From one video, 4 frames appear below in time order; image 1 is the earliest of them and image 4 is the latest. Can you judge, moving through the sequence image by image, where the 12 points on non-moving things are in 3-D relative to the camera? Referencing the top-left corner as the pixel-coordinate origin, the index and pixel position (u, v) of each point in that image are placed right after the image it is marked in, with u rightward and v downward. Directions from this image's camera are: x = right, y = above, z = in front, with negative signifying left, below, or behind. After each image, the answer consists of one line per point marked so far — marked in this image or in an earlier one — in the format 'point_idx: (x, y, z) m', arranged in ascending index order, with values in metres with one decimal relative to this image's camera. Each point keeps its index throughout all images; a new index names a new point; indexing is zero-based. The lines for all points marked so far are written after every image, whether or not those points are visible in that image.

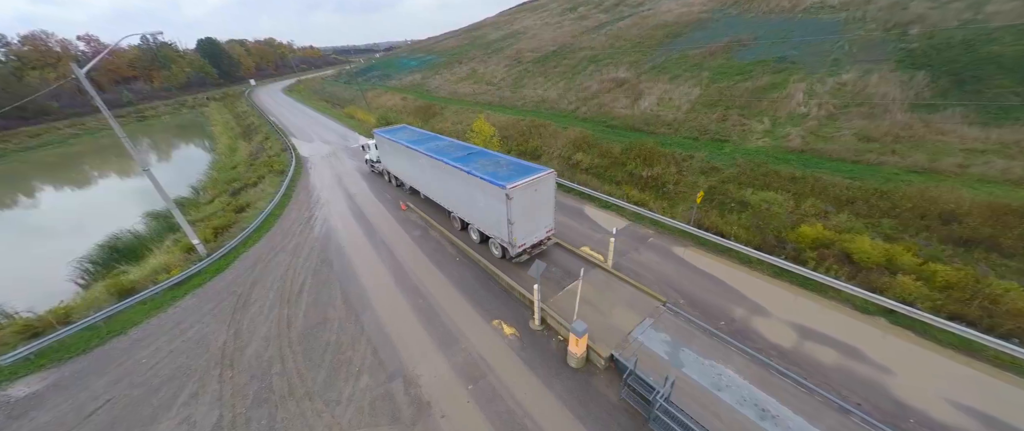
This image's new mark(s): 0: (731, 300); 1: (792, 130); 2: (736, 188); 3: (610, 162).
0: (+6.1, -2.4, +9.1) m
1: (+14.7, +4.4, +17.3) m
2: (+10.1, +1.3, +14.7) m
3: (+5.6, +3.2, +19.2) m
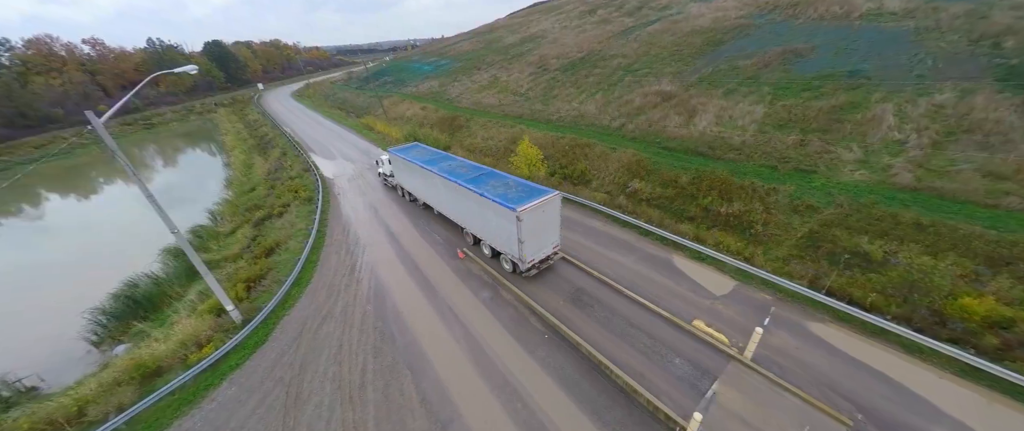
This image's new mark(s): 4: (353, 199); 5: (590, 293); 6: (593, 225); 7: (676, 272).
0: (+9.0, -4.4, +7.1) m
1: (+17.6, +2.5, +15.2) m
2: (+13.0, -0.7, +12.7) m
3: (+8.5, +1.2, +17.2) m
4: (-9.5, +1.0, +19.7) m
5: (+2.6, -2.5, +10.7) m
6: (+3.5, -0.4, +14.8) m
7: (+5.8, -2.0, +11.6) m
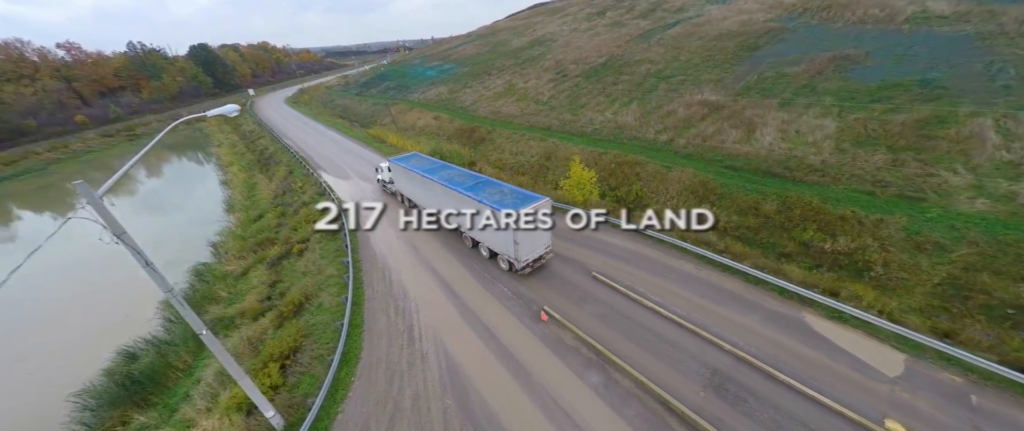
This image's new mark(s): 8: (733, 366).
0: (+12.2, -5.9, +5.1) m
1: (+20.5, +1.1, +13.4) m
2: (+16.0, -2.1, +10.8) m
3: (+11.4, -0.3, +15.2) m
4: (-6.6, -0.9, +17.1) m
5: (+5.7, -4.2, +8.5) m
6: (+6.5, -2.0, +12.6) m
7: (+8.9, -3.6, +9.5) m
8: (+5.9, -4.0, +8.8) m
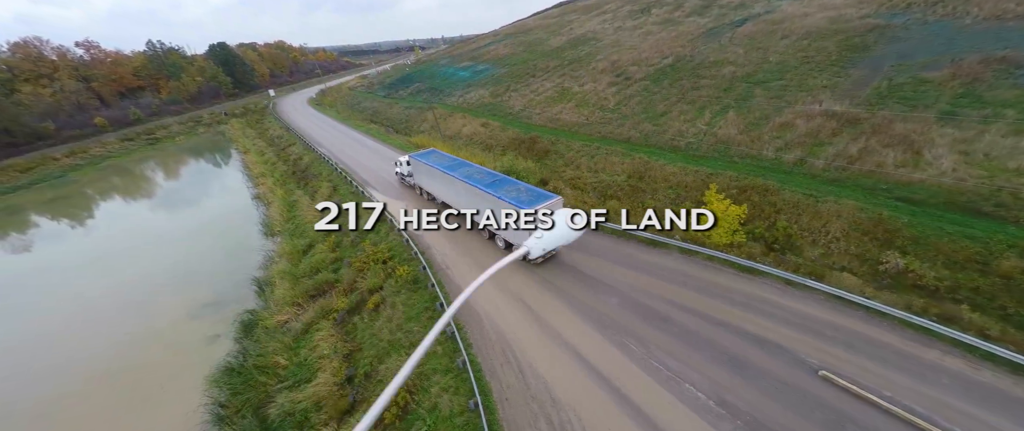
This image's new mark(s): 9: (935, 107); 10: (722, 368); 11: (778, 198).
0: (+17.2, -7.9, +1.2) m
1: (+25.7, -1.0, +9.4) m
2: (+21.1, -4.3, +6.8) m
3: (+16.7, -2.3, +11.3) m
4: (-1.4, -2.7, +13.6) m
5: (+10.8, -6.2, +4.7) m
6: (+11.7, -4.0, +8.8) m
7: (+14.0, -5.6, +5.7) m
8: (+11.0, -6.0, +5.0) m
9: (+24.2, +6.2, +18.7) m
10: (+5.9, -4.3, +9.1) m
11: (+13.5, +0.8, +16.5) m
